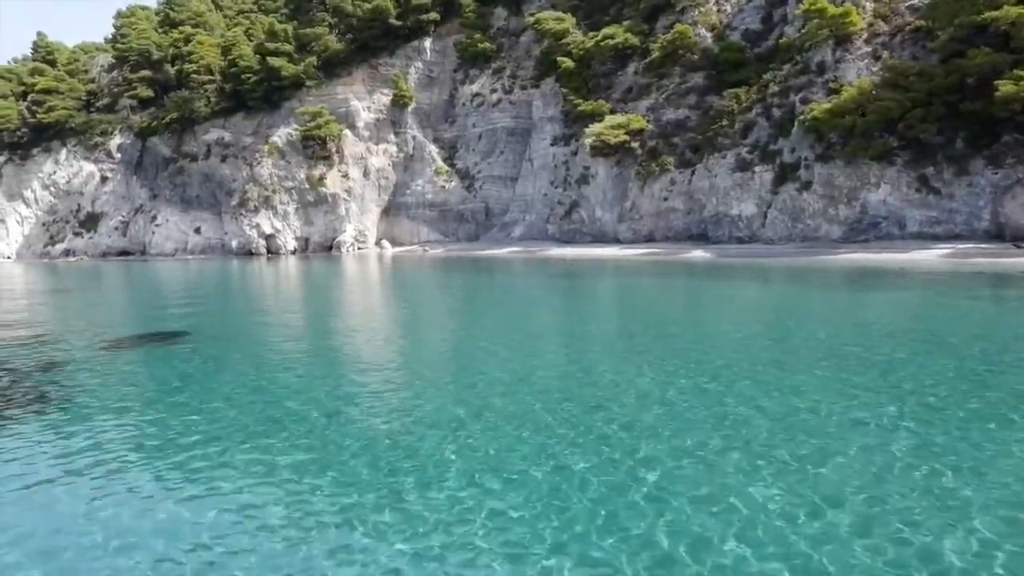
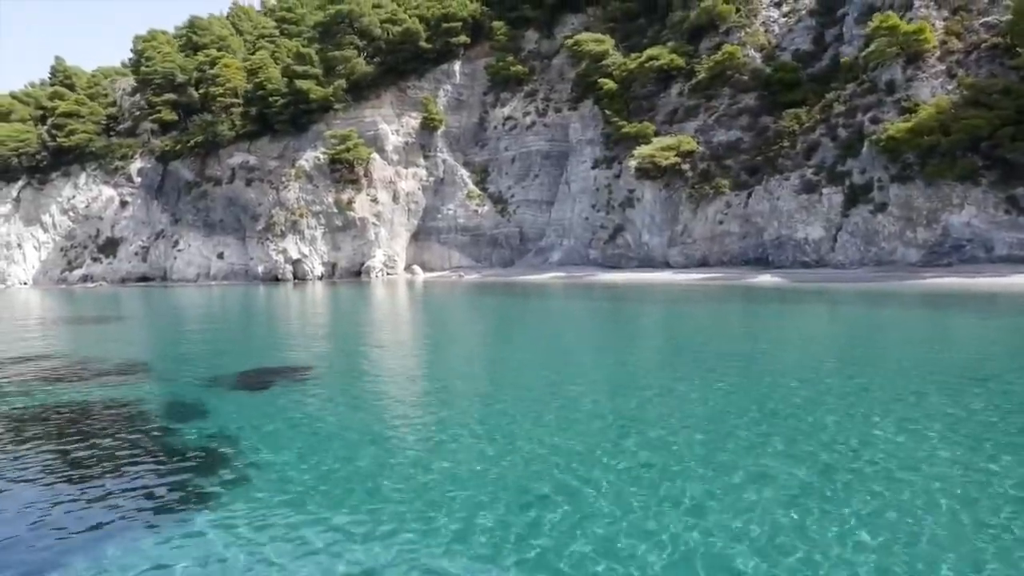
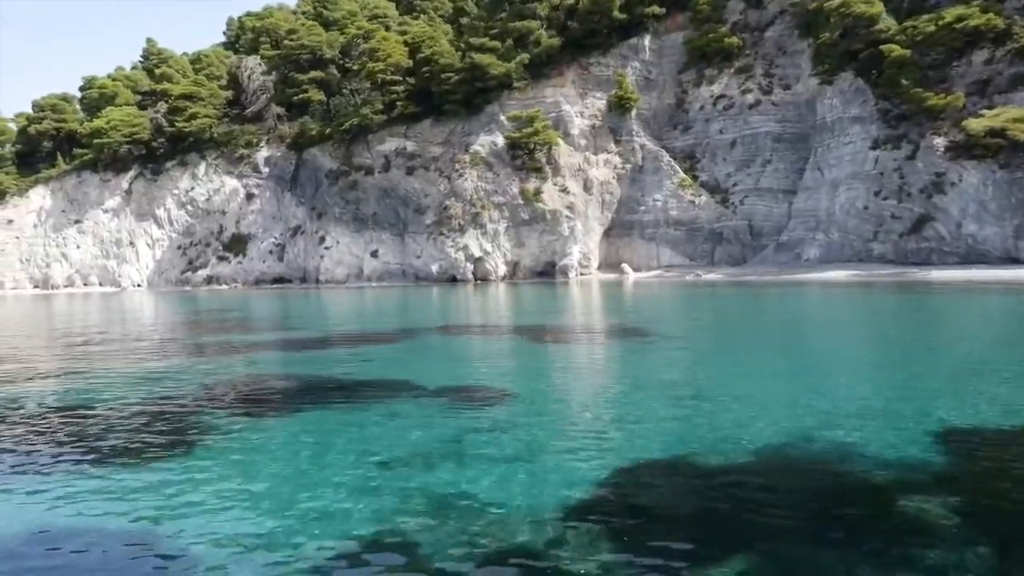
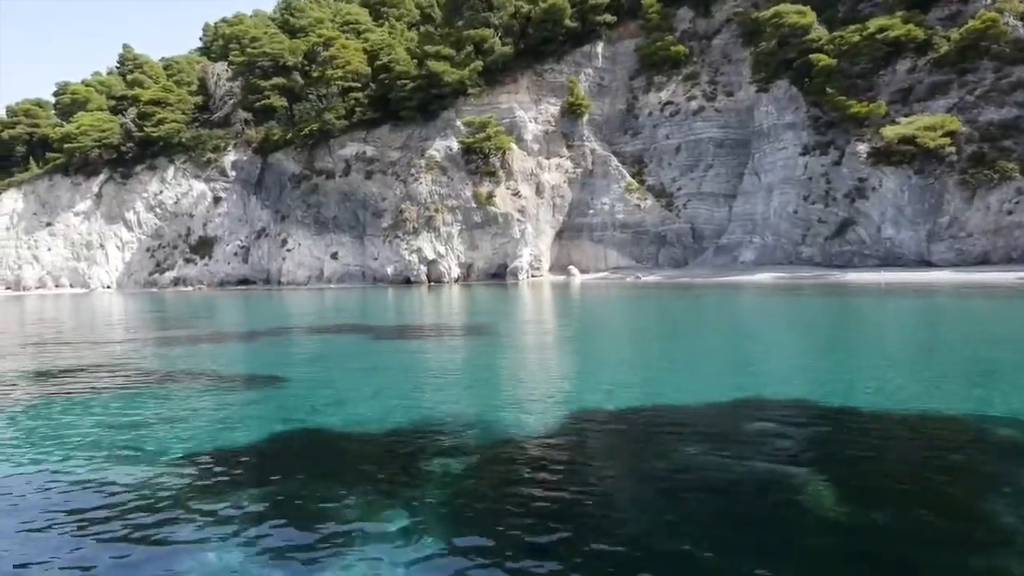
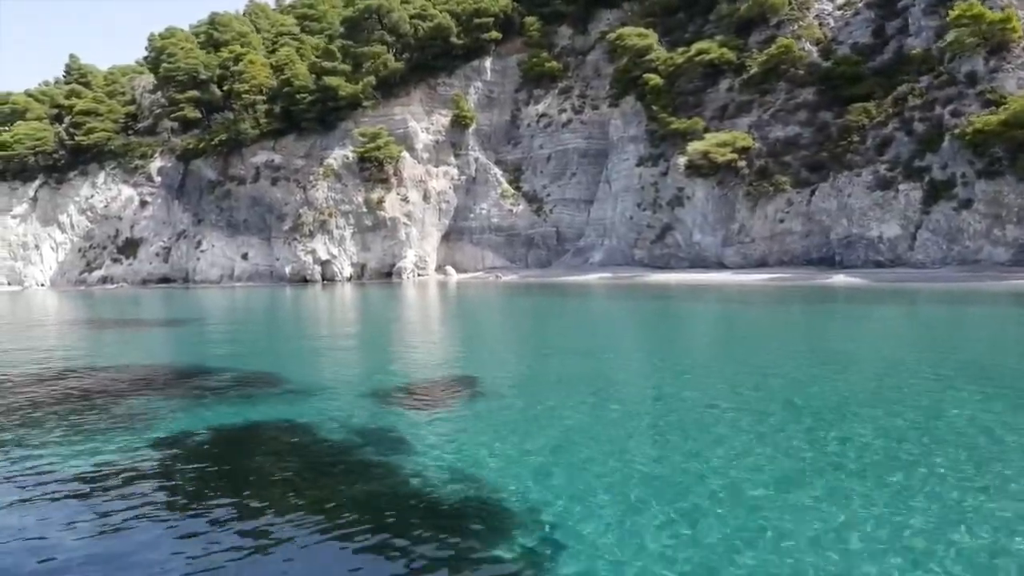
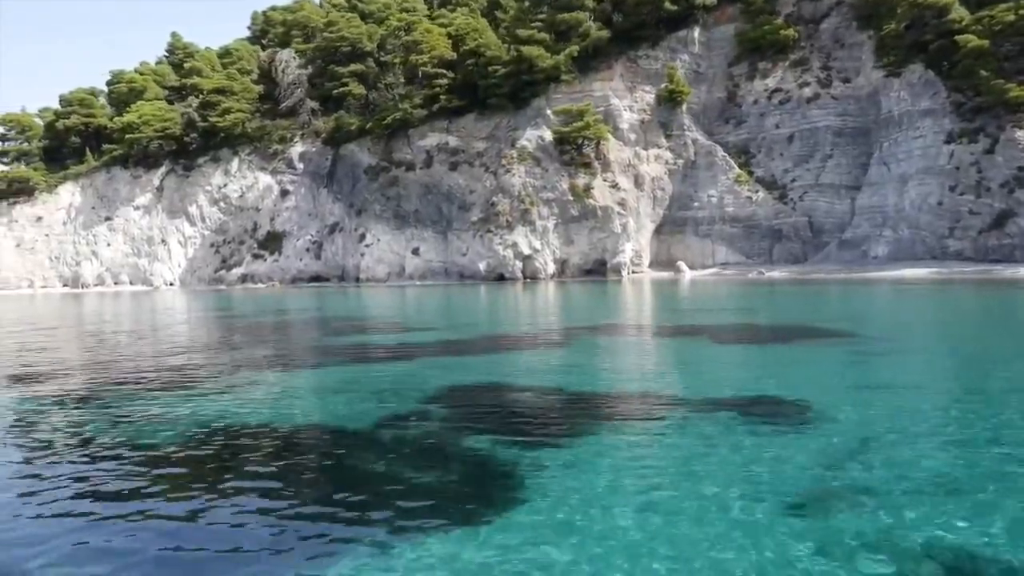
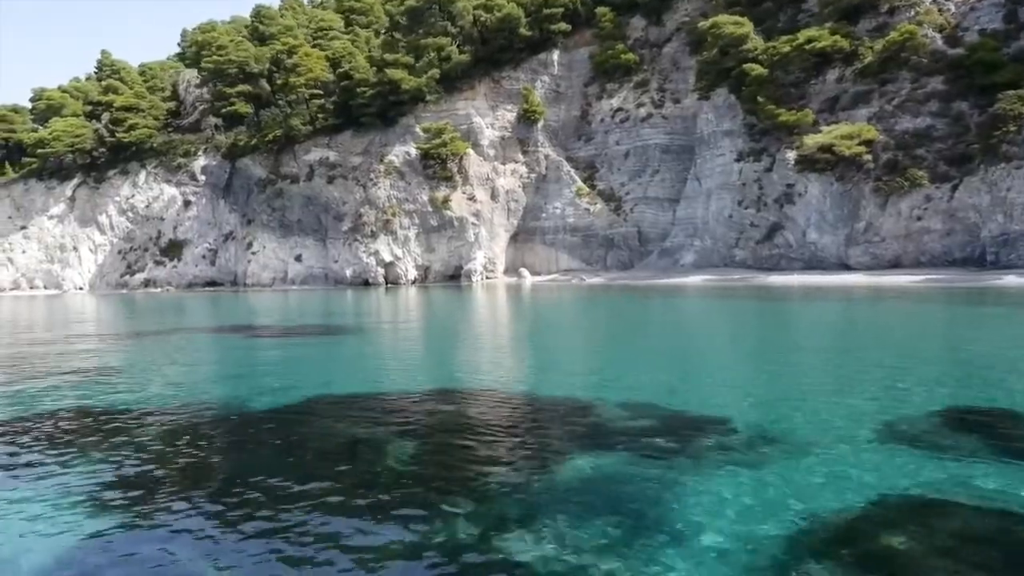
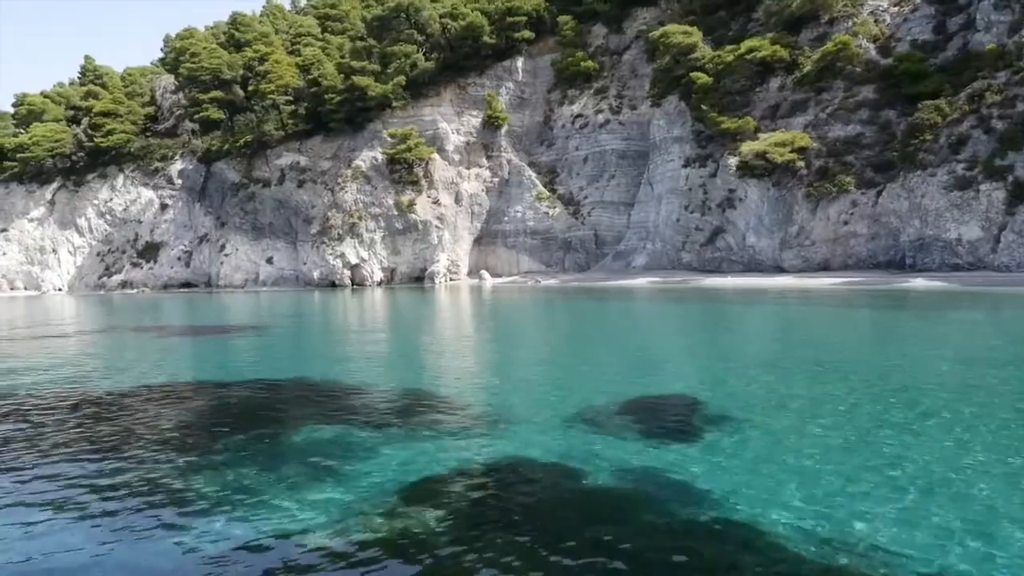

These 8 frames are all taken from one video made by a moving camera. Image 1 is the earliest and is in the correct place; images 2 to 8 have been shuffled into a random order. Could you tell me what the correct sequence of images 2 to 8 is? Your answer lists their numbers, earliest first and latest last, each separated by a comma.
2, 5, 8, 7, 4, 3, 6
